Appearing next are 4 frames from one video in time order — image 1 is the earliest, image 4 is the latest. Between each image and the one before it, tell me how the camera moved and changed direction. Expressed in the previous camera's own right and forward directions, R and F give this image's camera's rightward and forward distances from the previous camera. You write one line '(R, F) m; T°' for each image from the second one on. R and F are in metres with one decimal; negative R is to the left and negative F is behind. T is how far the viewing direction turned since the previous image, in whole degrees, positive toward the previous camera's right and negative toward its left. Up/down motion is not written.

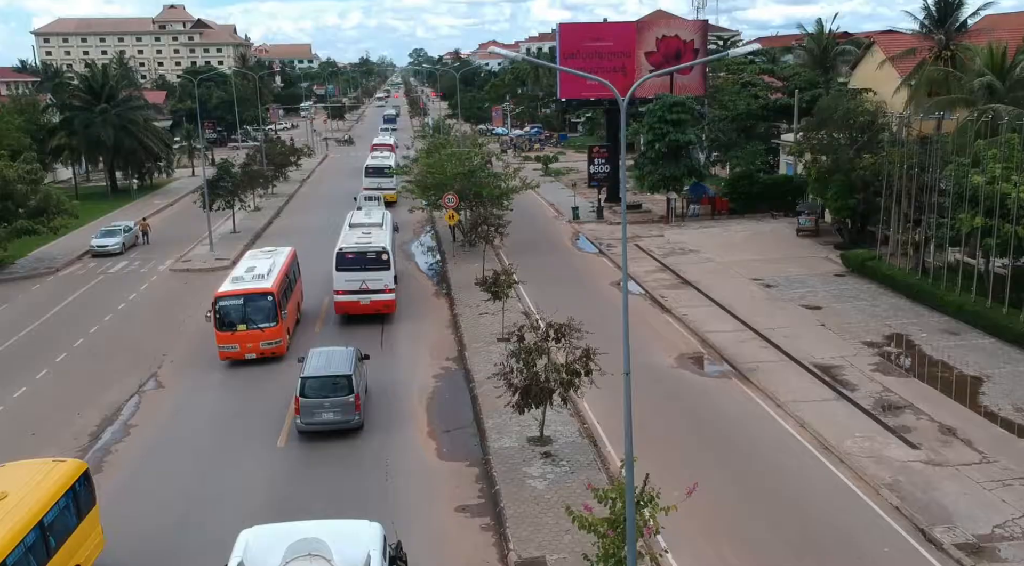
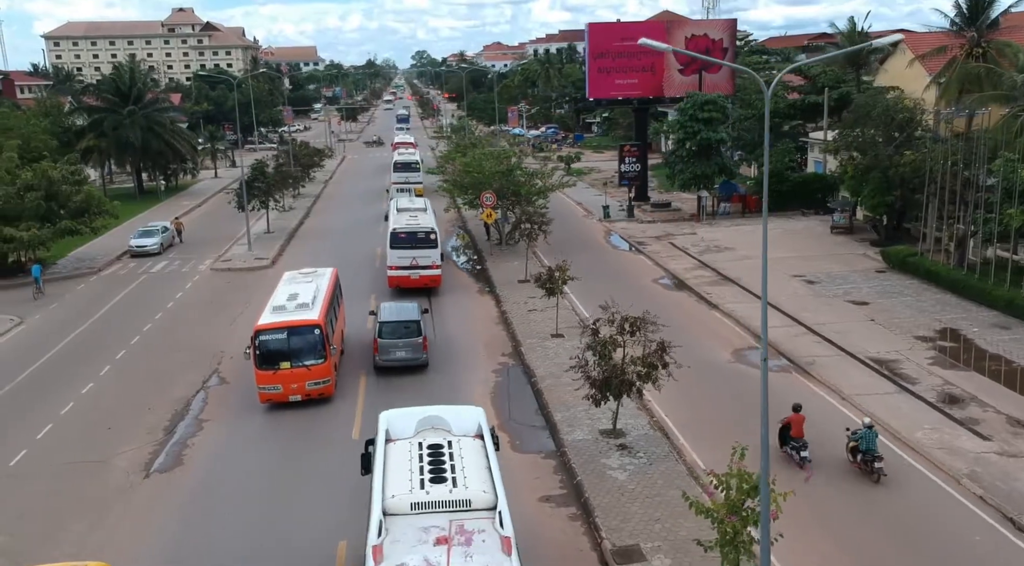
(-1.3, -0.2) m; 0°
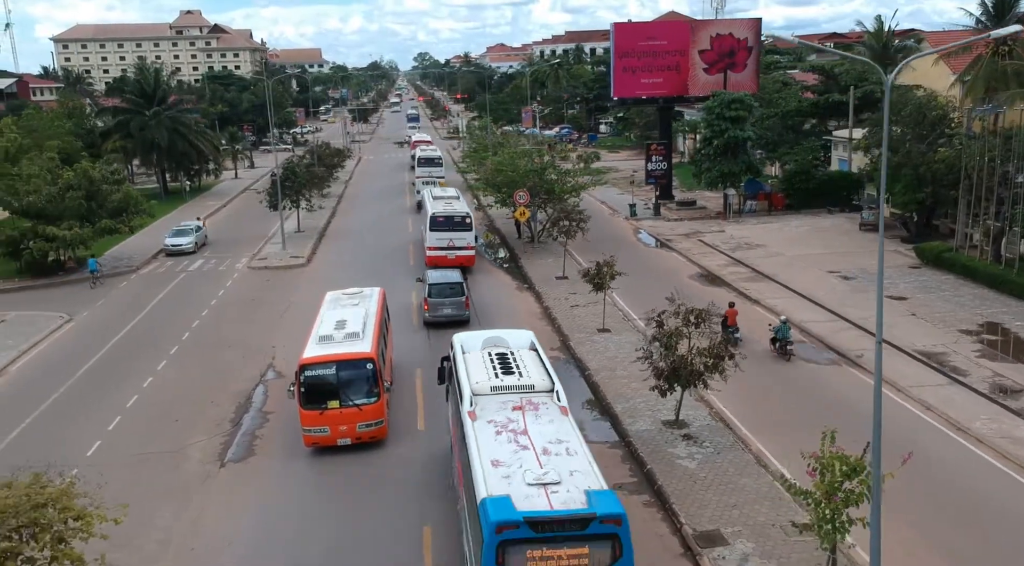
(-1.2, -0.3) m; 0°
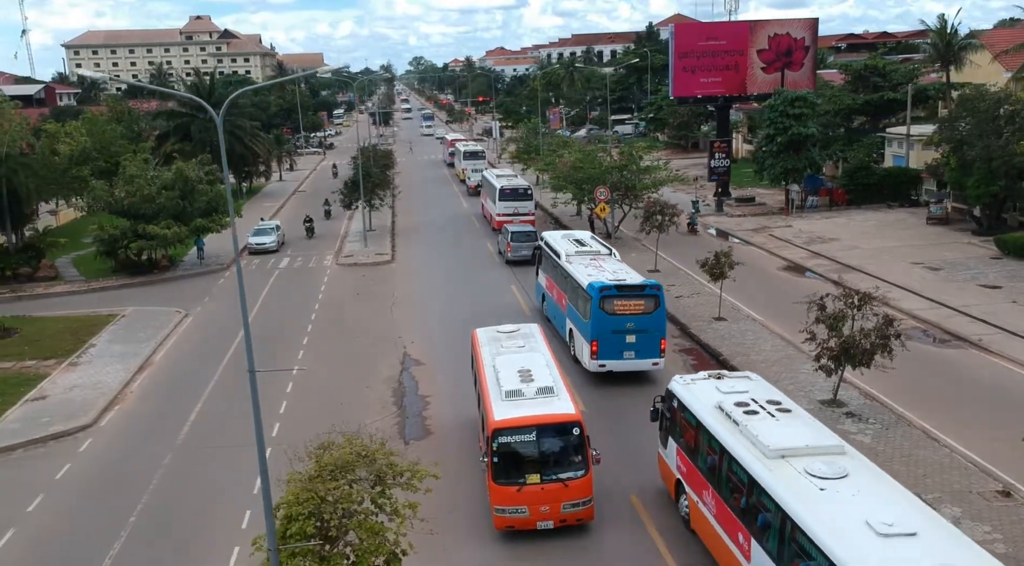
(-3.3, -0.7) m; 0°
